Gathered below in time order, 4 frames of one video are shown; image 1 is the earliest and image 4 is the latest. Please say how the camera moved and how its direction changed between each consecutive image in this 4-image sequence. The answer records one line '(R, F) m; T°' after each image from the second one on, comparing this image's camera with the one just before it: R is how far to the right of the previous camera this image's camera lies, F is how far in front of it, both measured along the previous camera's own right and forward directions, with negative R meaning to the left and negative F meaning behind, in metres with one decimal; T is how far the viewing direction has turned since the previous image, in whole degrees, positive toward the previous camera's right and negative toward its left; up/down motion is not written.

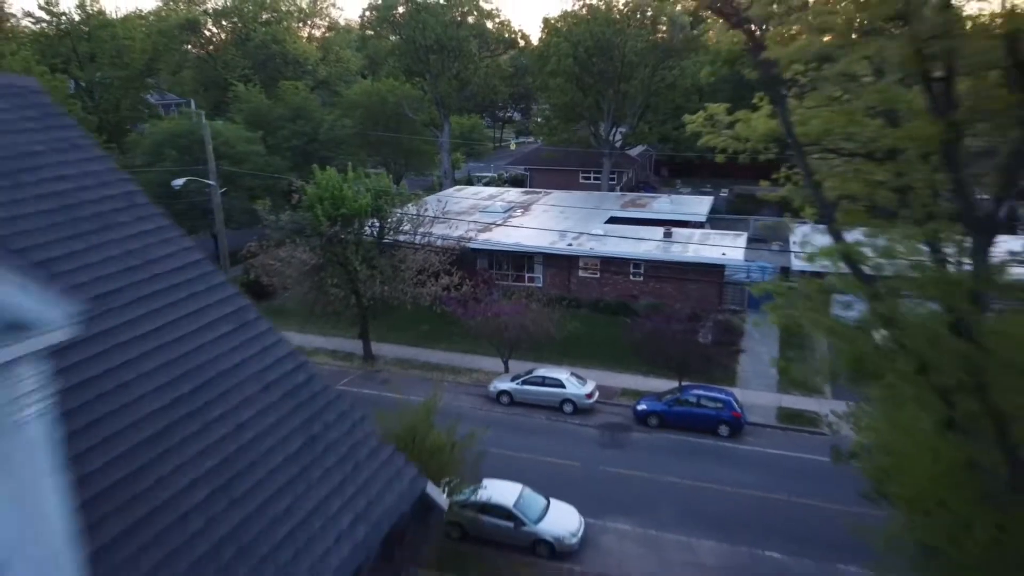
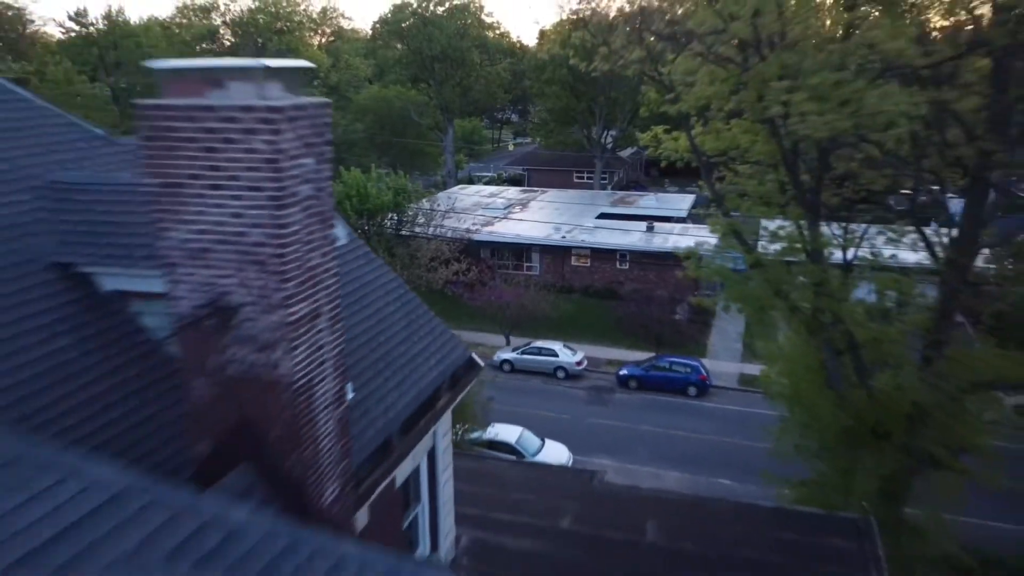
(-0.1, -3.8) m; 0°
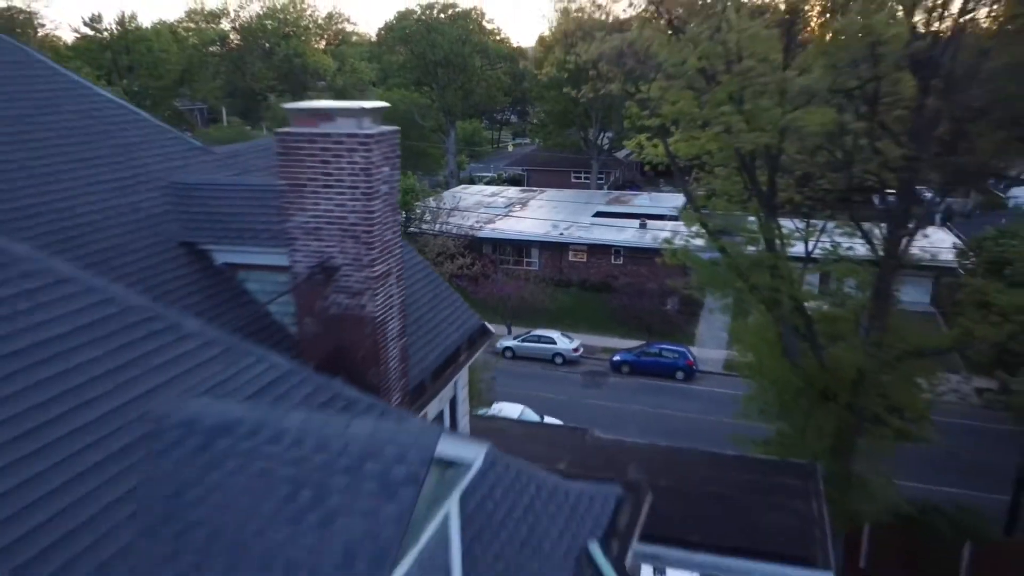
(-0.1, -2.0) m; 0°
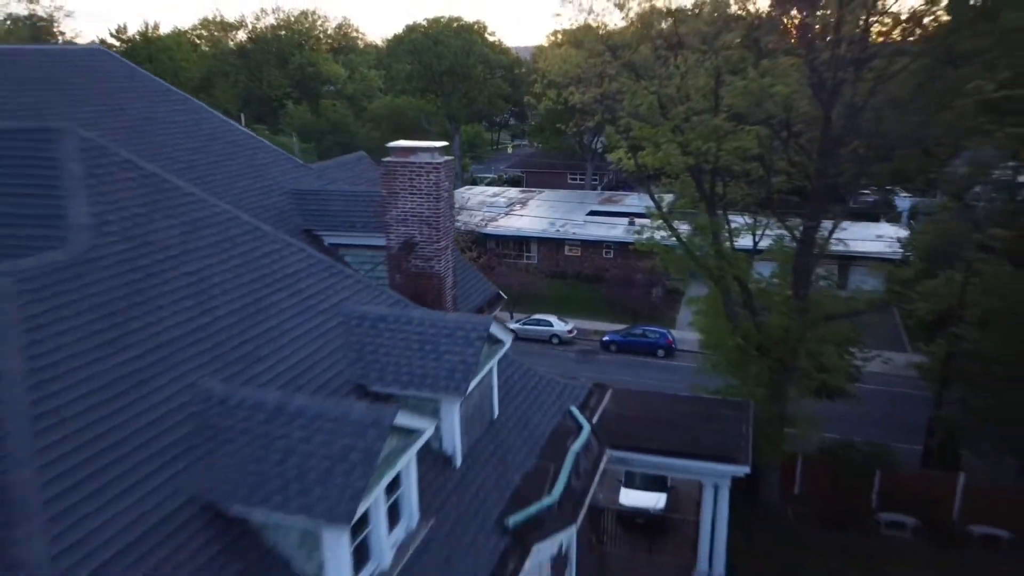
(-0.2, -4.0) m; 0°
